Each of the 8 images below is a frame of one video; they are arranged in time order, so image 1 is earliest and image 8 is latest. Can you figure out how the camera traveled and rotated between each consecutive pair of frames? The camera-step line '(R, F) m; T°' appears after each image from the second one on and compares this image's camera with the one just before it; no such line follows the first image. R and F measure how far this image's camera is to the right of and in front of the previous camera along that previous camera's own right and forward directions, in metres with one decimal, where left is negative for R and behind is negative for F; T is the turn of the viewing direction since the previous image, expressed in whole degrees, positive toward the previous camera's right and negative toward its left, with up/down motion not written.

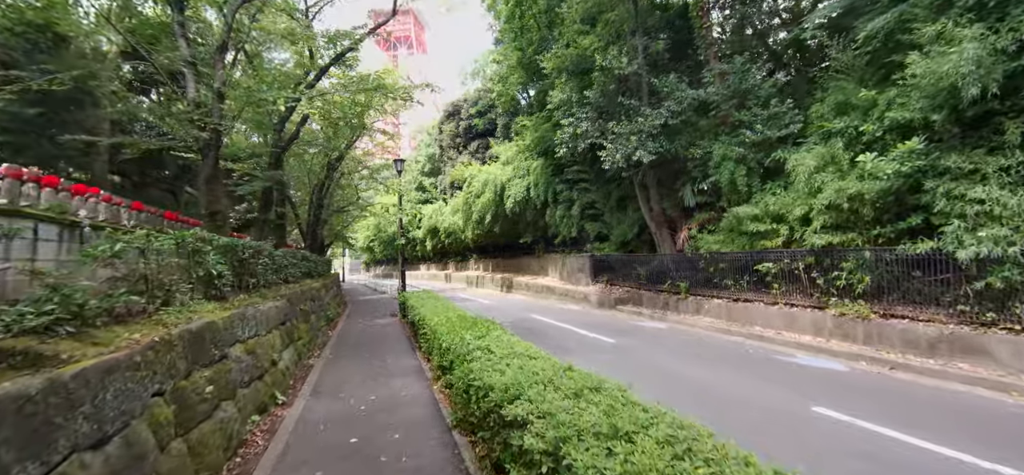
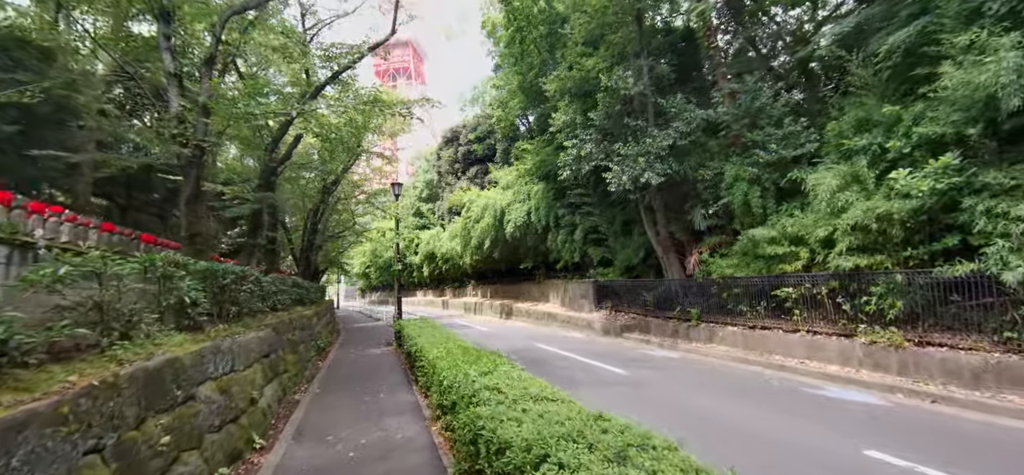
(-0.1, +0.6) m; 0°
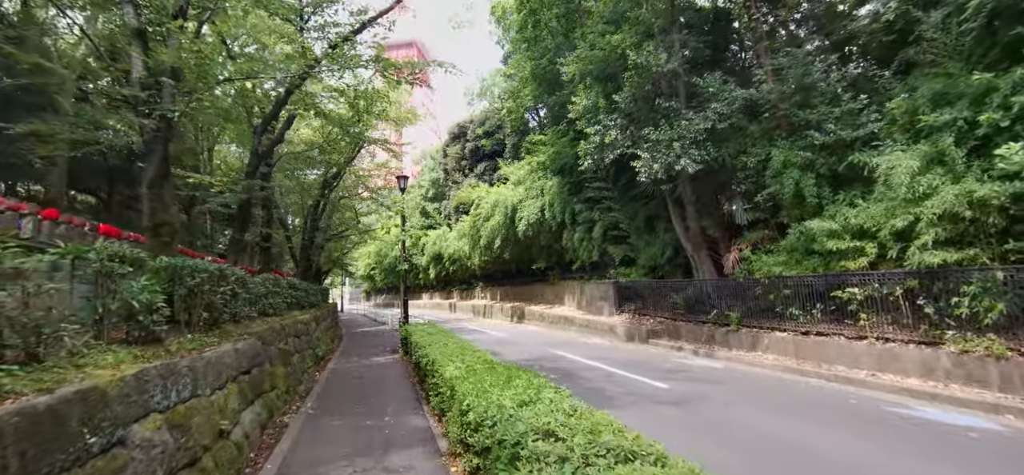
(-0.3, +1.3) m; -1°
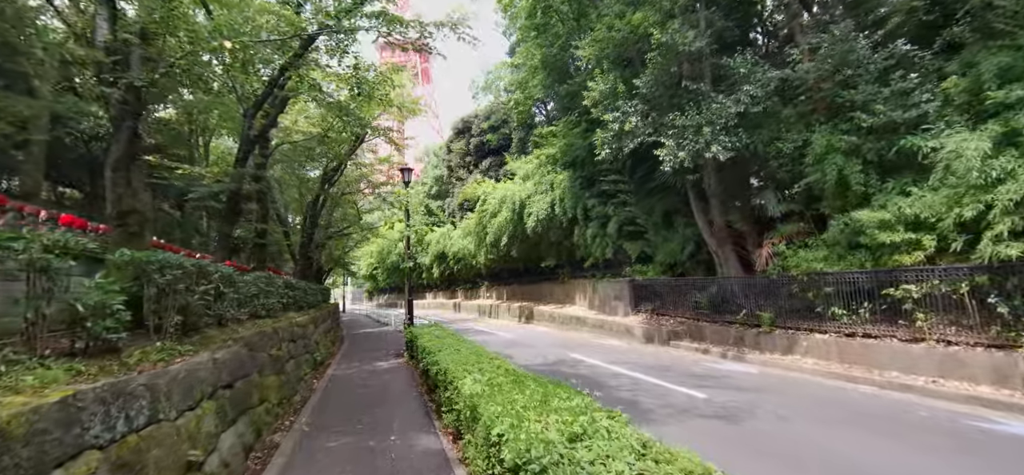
(-0.3, +0.9) m; 0°
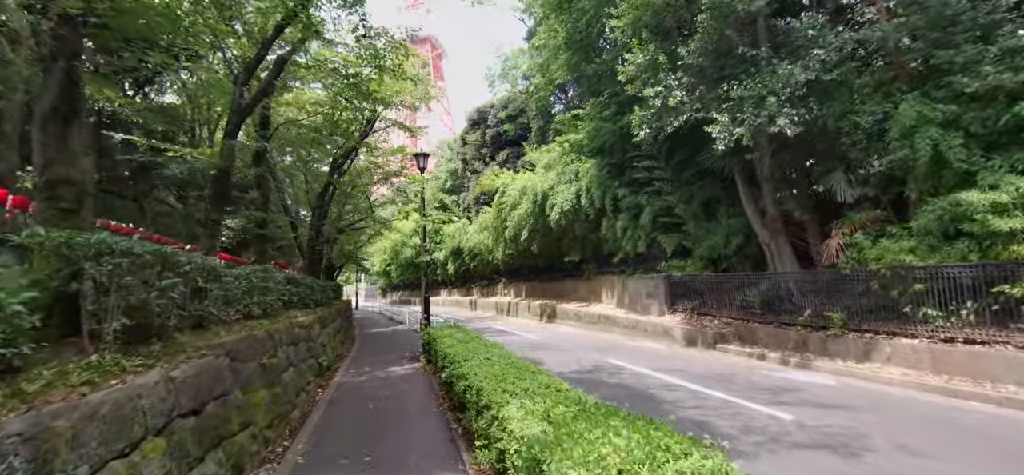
(-0.3, +1.3) m; -1°
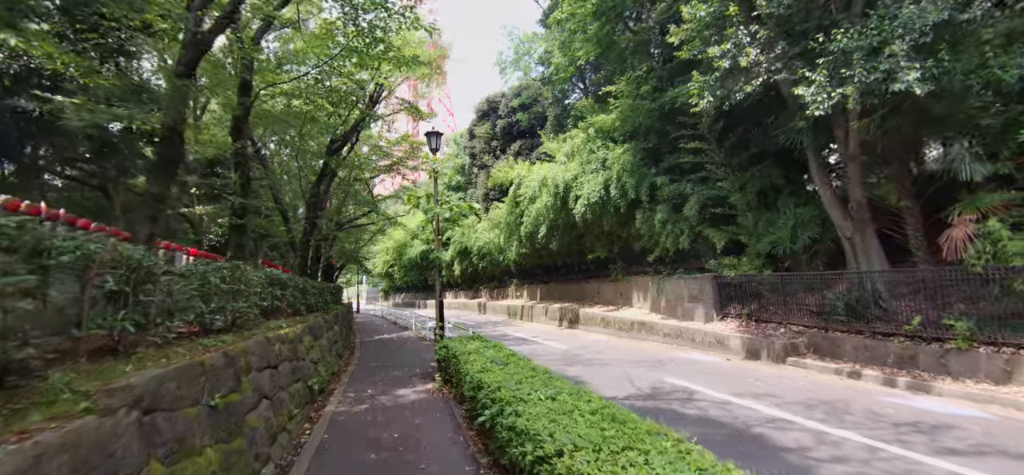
(-0.6, +1.9) m; 0°
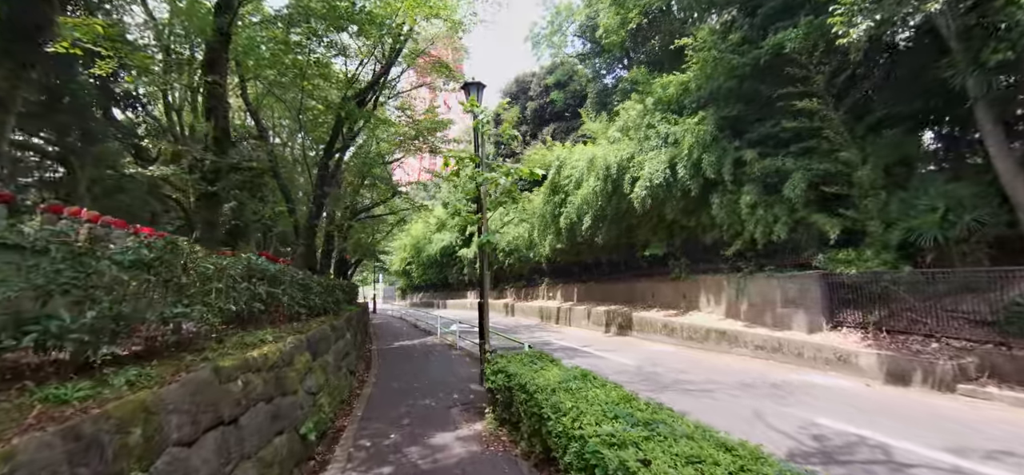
(-0.8, +2.4) m; -2°
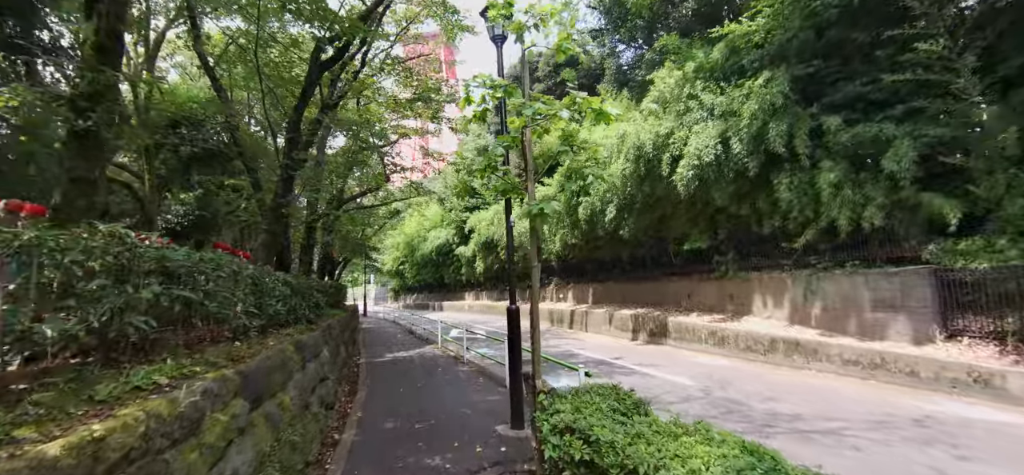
(-0.5, +2.2) m; +1°
